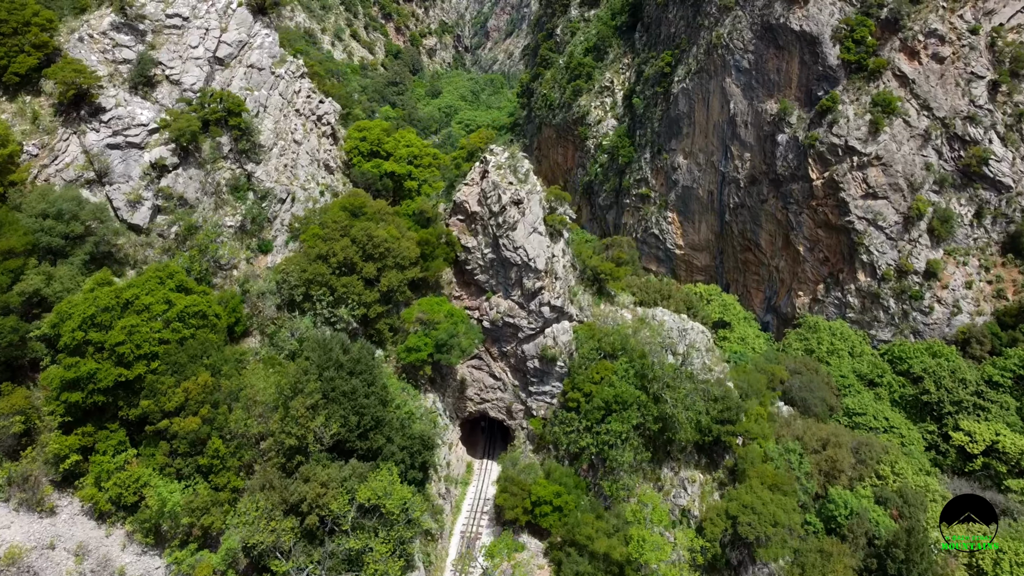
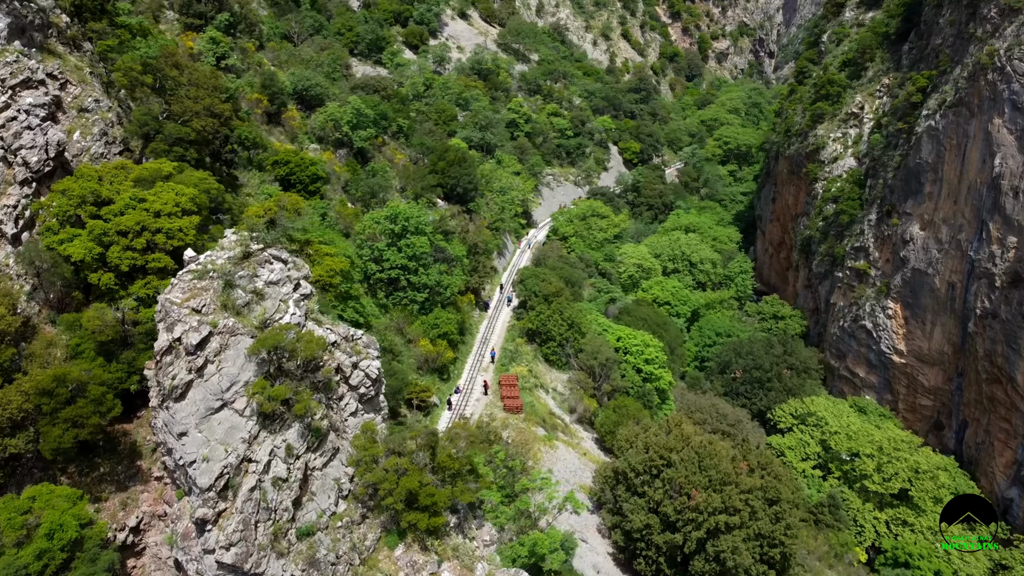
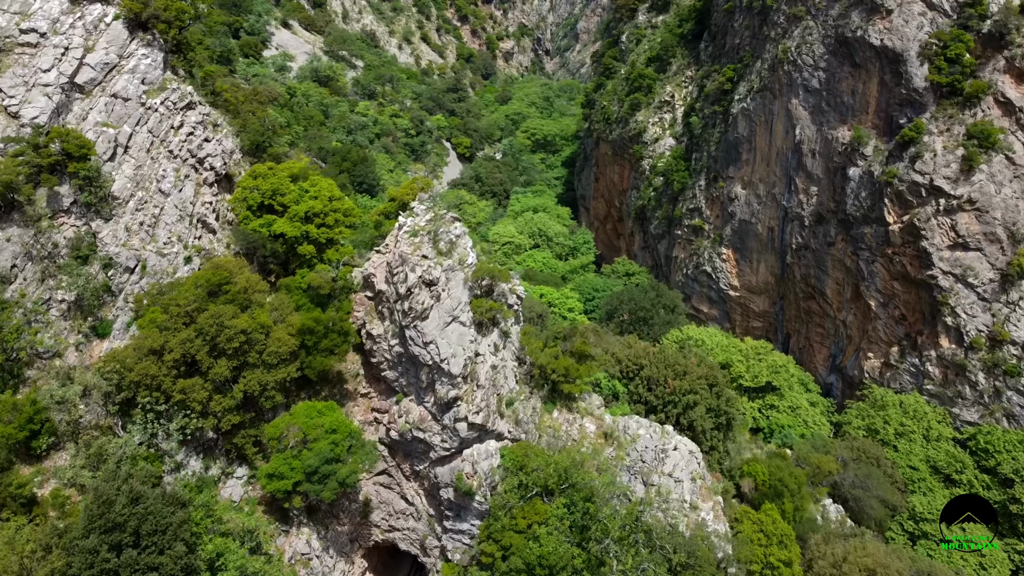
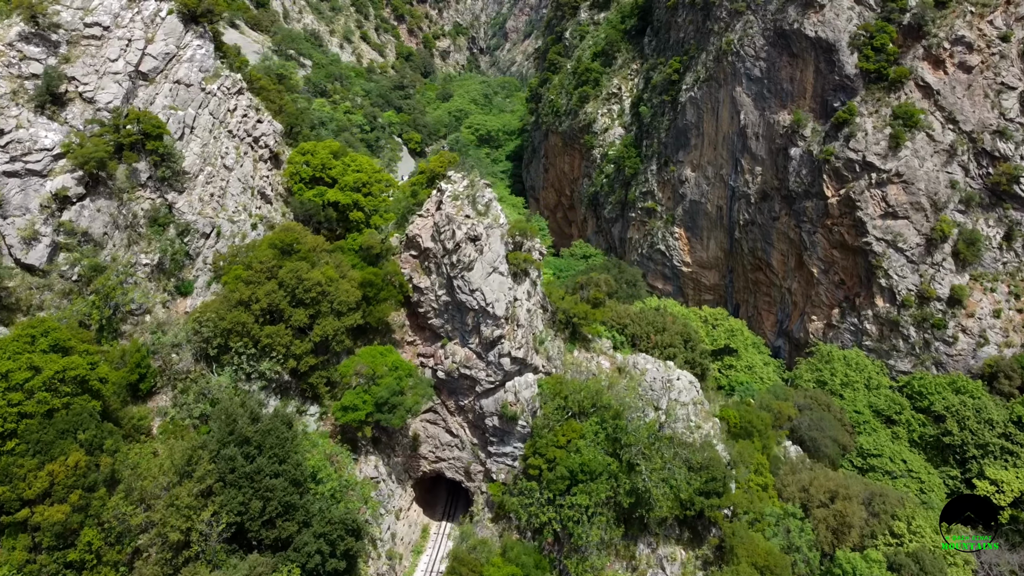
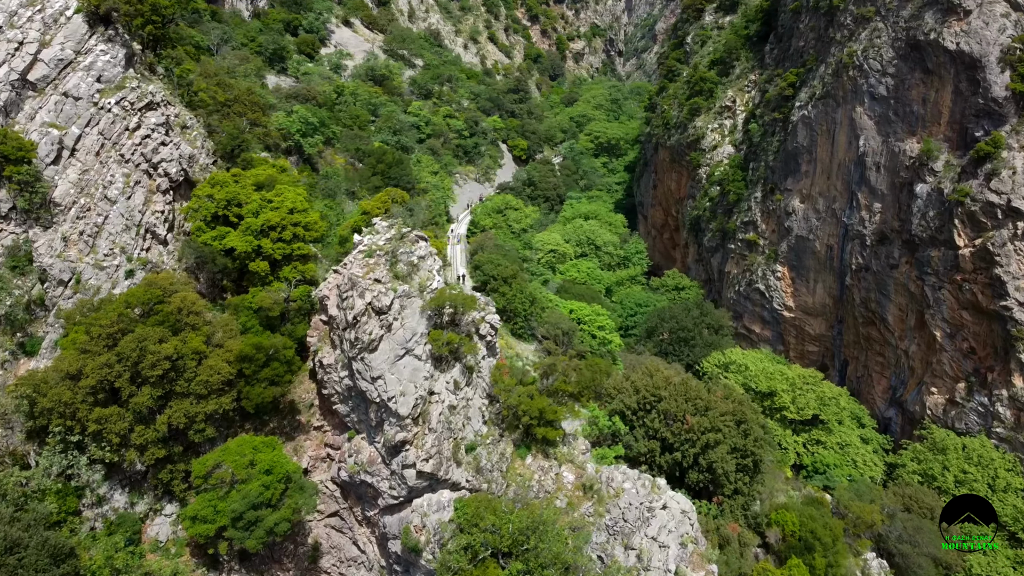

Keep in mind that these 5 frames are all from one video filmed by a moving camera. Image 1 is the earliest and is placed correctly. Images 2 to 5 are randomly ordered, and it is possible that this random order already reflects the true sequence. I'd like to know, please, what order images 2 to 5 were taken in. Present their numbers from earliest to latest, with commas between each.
4, 3, 5, 2
